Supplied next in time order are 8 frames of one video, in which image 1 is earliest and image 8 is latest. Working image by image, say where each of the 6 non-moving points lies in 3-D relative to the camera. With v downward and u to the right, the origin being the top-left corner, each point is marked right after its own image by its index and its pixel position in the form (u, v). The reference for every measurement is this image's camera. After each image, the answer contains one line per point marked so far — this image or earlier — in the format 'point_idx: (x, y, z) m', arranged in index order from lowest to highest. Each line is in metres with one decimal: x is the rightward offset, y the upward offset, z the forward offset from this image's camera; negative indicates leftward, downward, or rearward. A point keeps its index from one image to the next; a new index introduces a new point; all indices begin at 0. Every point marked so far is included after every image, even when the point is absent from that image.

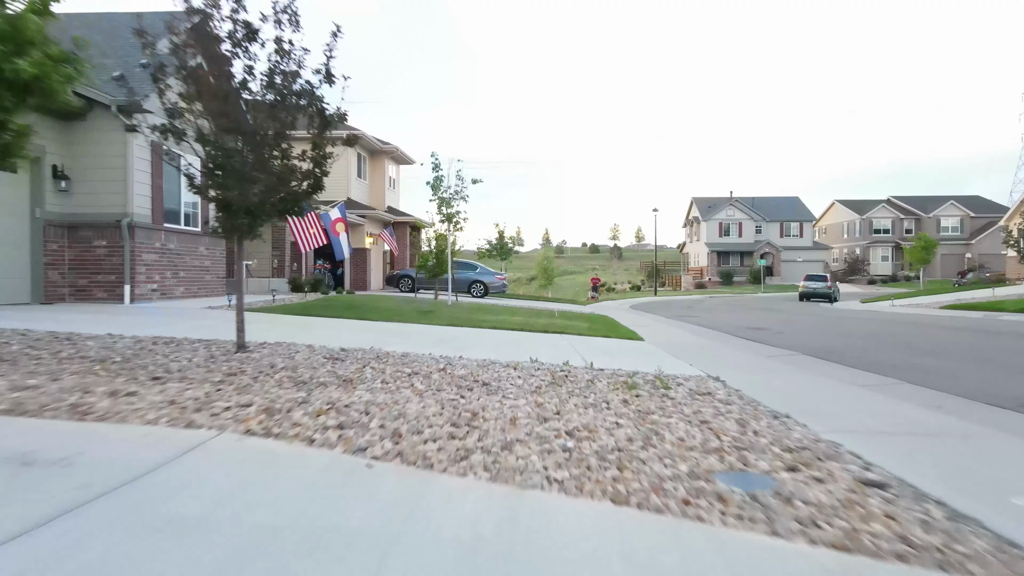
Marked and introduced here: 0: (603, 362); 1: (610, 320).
0: (+1.1, -0.9, +9.1) m
1: (+2.5, -0.9, +19.1) m
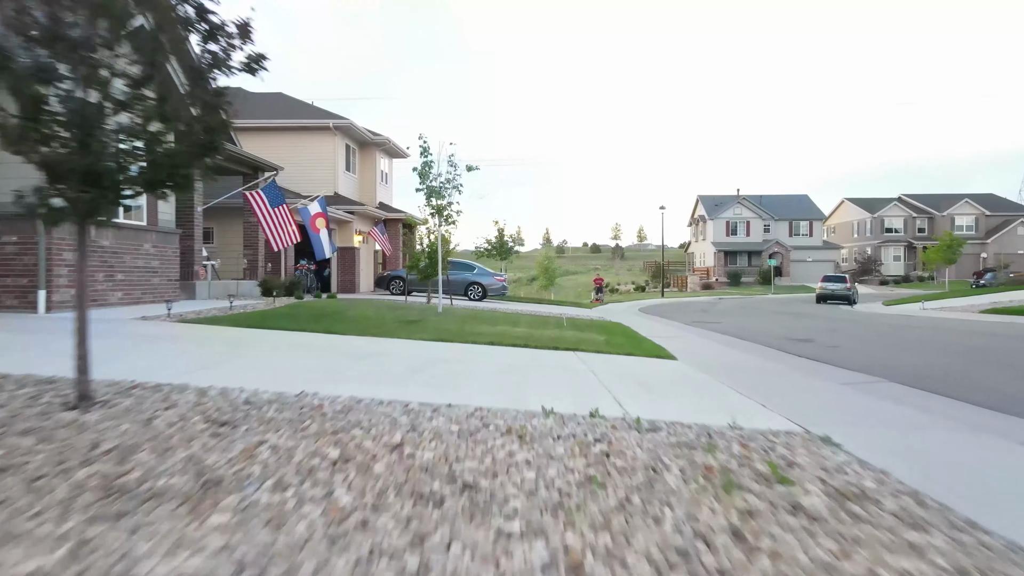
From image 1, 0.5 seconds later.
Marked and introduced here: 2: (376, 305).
0: (+1.1, -1.0, +6.2) m
1: (+2.5, -1.0, +16.2) m
2: (-3.4, -0.4, +18.3) m
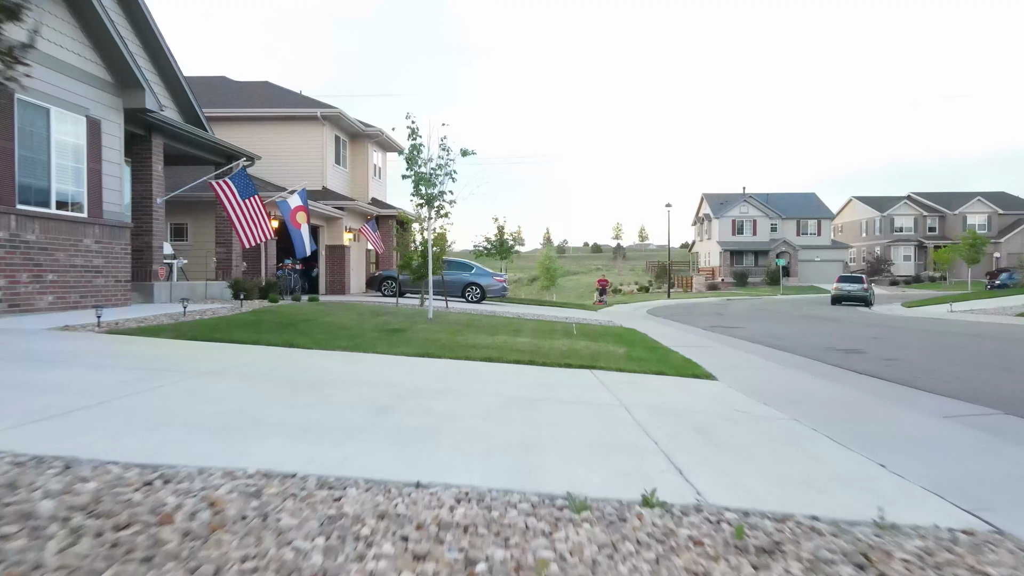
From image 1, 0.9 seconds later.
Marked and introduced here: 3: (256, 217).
0: (+1.2, -1.1, +3.9) m
1: (+2.5, -1.1, +13.9) m
2: (-3.3, -0.5, +16.0) m
3: (-6.4, +1.8, +18.4) m
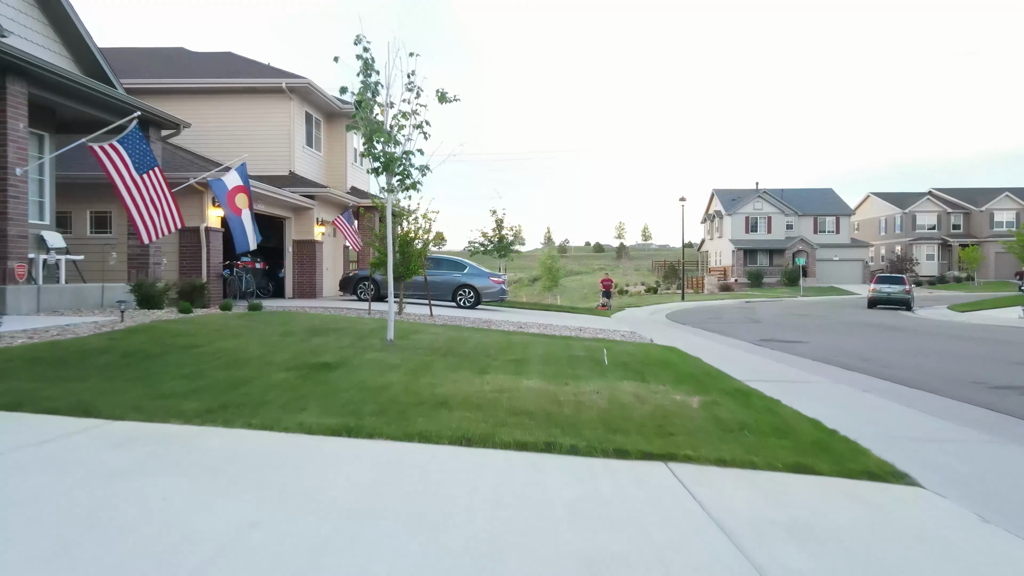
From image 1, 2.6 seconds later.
0: (+1.2, -1.2, -1.0) m
1: (+2.5, -1.2, +9.0) m
2: (-3.3, -0.6, +11.1) m
3: (-6.4, +1.7, +13.5) m
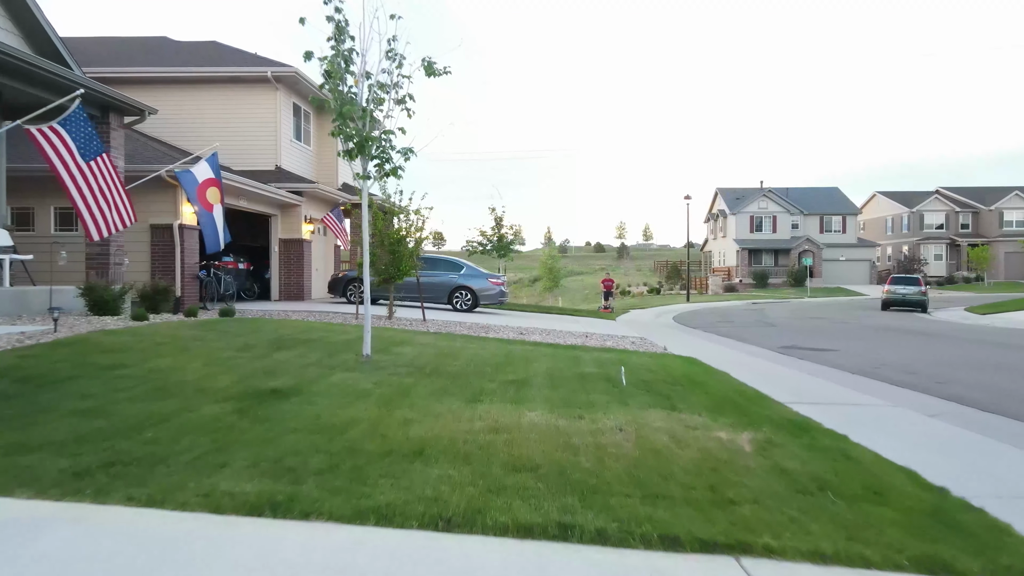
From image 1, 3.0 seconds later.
0: (+1.1, -1.2, -2.6) m
1: (+2.5, -1.2, +7.4) m
2: (-3.4, -0.6, +9.4) m
3: (-6.5, +1.6, +11.9) m
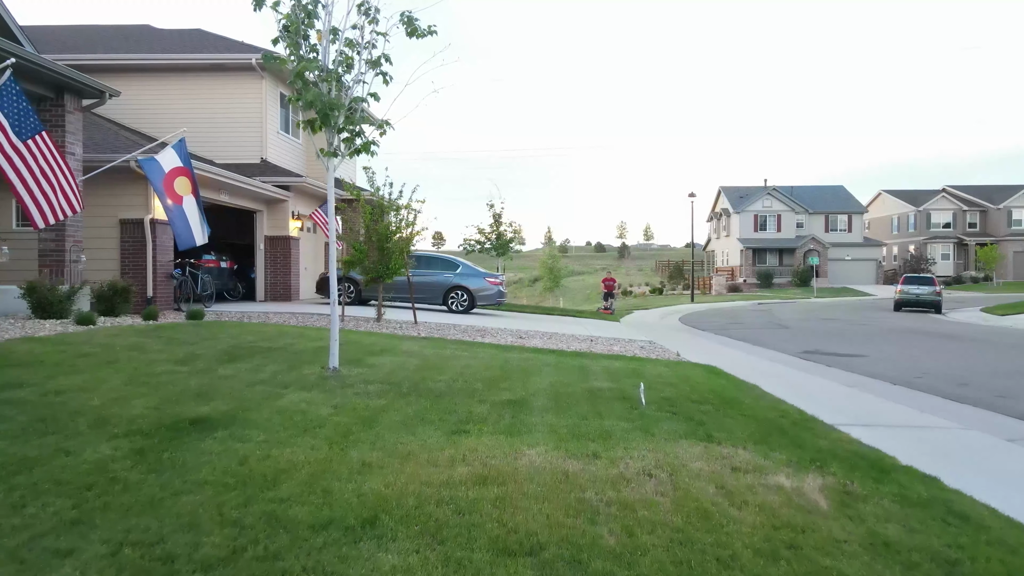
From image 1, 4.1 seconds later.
0: (+1.1, -1.2, -4.1) m
1: (+2.5, -1.2, +5.9) m
2: (-3.4, -0.6, +8.0) m
3: (-6.5, +1.6, +10.5) m
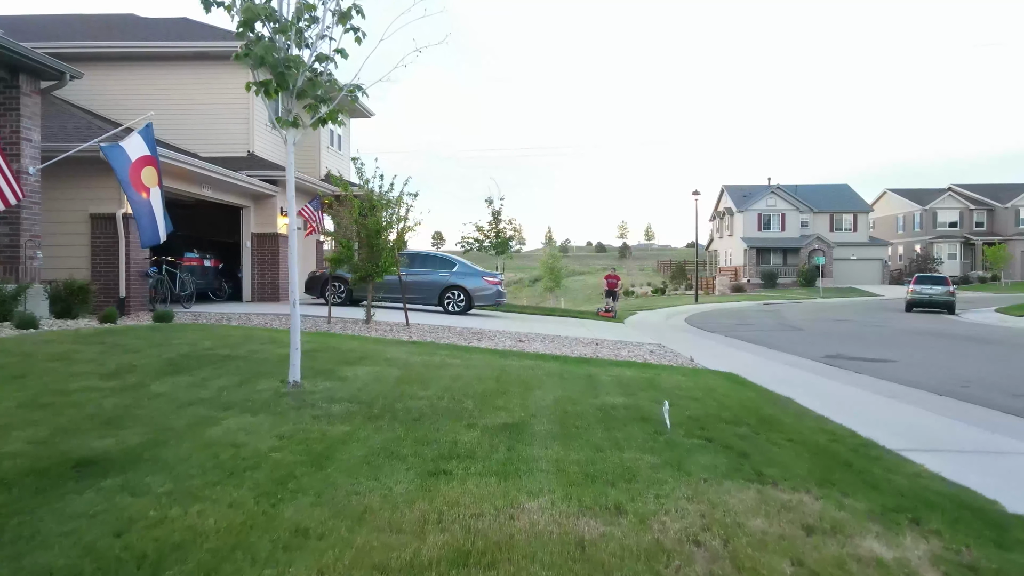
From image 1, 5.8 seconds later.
0: (+1.1, -1.2, -5.3) m
1: (+2.5, -1.2, +4.7) m
2: (-3.4, -0.6, +6.8) m
3: (-6.5, +1.6, +9.3) m
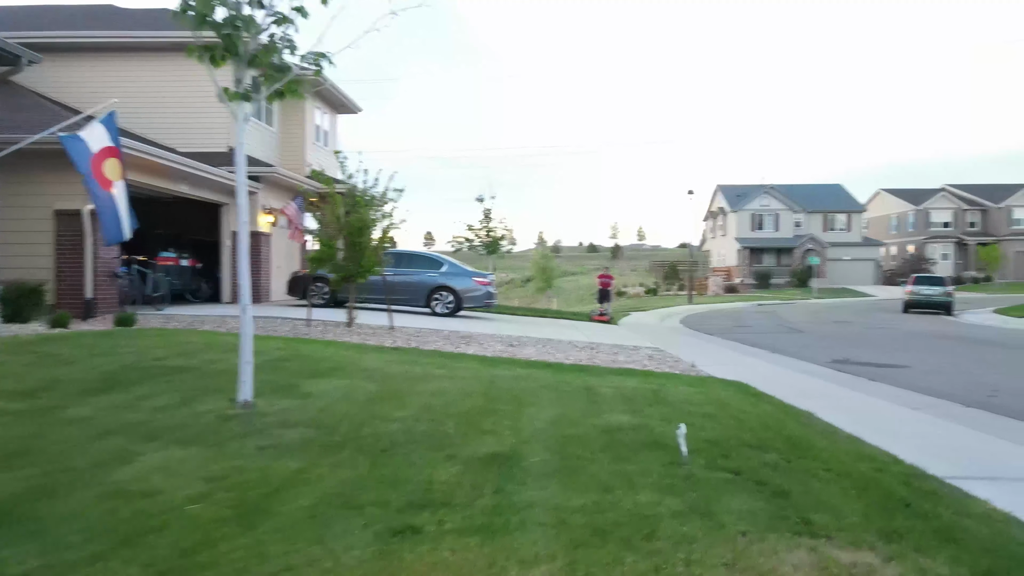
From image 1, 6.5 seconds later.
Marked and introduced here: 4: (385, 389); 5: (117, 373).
0: (+1.1, -1.2, -6.1) m
1: (+2.4, -1.2, +3.9) m
2: (-3.5, -0.6, +5.9) m
3: (-6.6, +1.6, +8.3) m
4: (-1.1, -0.8, +6.2) m
5: (-3.2, -0.7, +5.9) m
